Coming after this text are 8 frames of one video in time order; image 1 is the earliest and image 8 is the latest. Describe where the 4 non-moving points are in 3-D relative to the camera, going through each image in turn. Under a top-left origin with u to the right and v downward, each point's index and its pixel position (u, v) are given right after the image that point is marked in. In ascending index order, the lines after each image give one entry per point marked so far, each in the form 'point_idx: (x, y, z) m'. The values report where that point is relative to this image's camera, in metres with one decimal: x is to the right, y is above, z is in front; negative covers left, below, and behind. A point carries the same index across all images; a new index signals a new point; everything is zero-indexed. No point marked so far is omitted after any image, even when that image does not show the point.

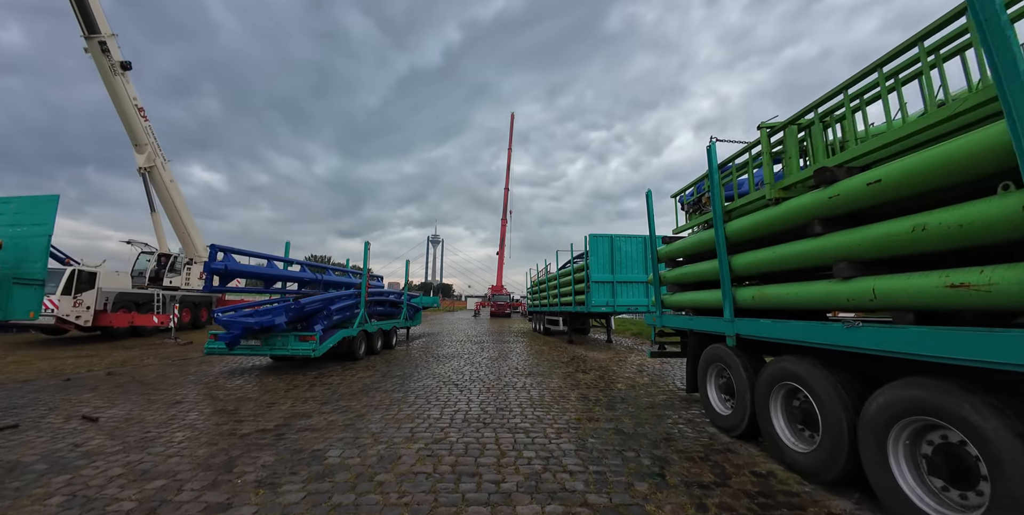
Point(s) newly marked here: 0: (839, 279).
0: (+2.9, -0.2, +3.0) m
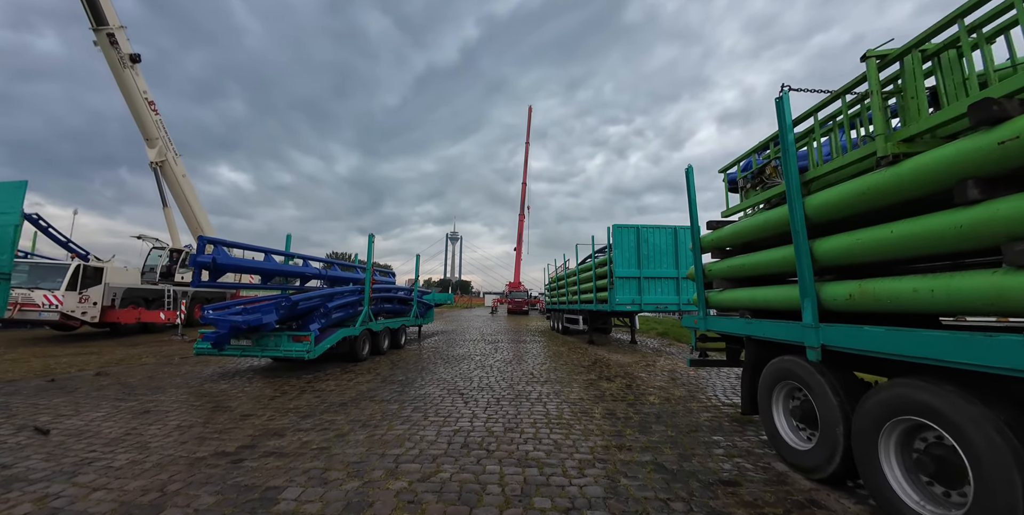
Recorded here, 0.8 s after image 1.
0: (+3.0, -0.1, +2.0) m
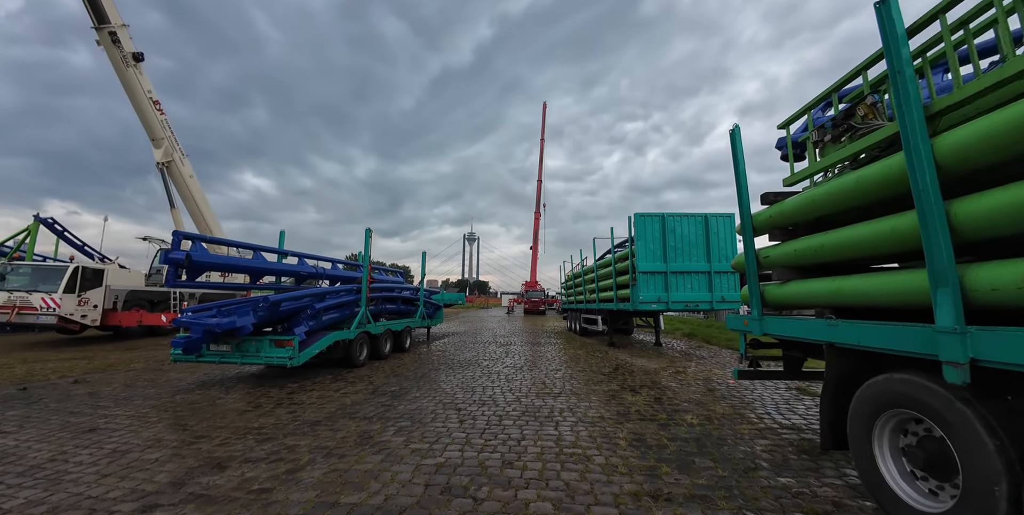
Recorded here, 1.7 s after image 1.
0: (+2.8, +0.1, +0.9) m
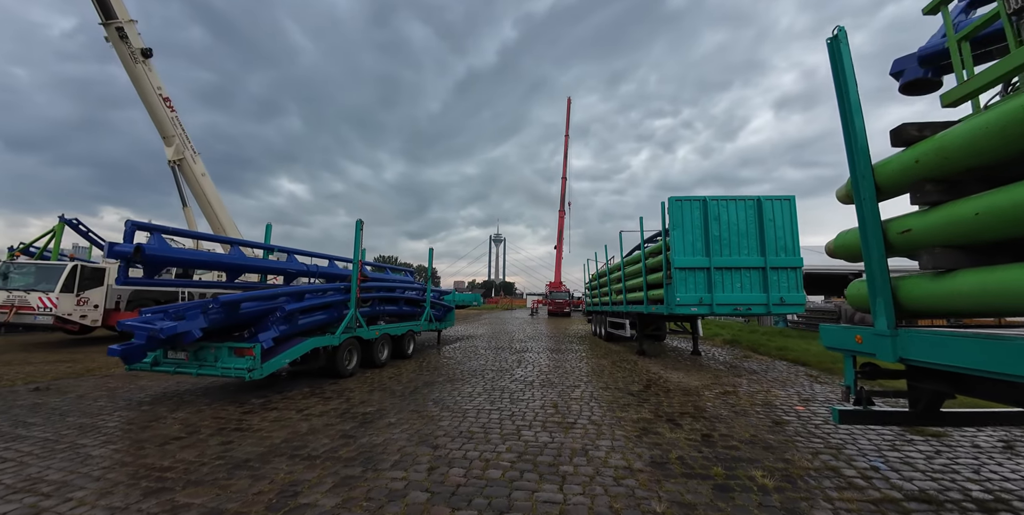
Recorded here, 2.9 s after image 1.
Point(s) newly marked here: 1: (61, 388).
0: (+2.4, +0.3, -0.5) m
1: (-8.1, -2.3, +5.9) m
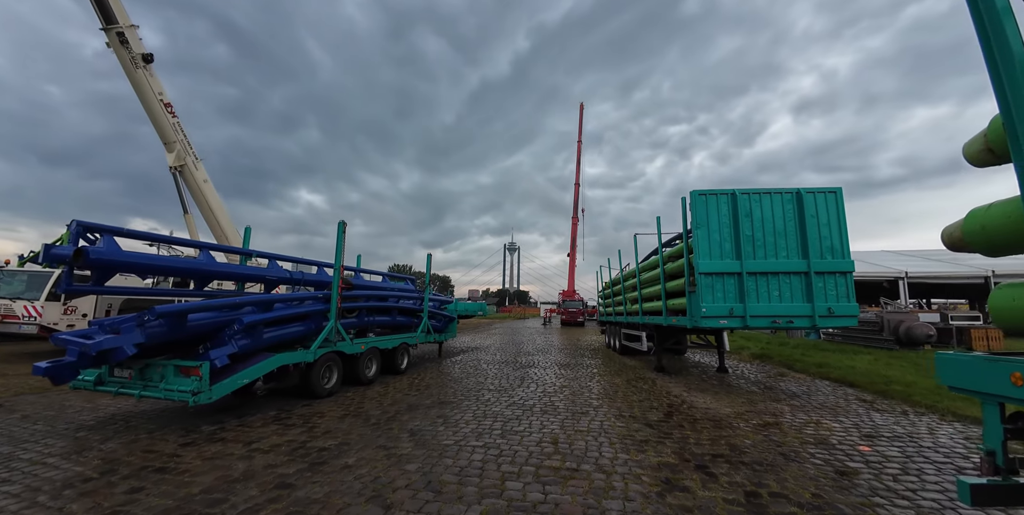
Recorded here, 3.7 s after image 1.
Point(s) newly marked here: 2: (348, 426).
0: (+2.1, +0.4, -1.4) m
1: (-8.2, -2.4, +5.4) m
2: (-2.3, -2.4, +4.7) m
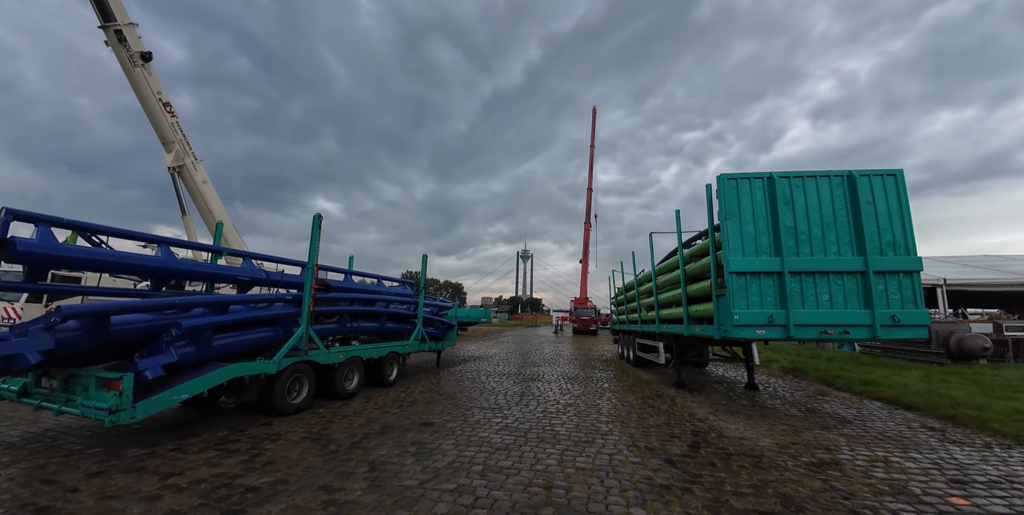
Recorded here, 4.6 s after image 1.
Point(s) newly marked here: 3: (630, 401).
0: (+1.7, +0.6, -2.3) m
1: (-8.3, -2.4, +4.8) m
2: (-2.5, -2.3, +3.9) m
3: (+2.2, -2.8, +6.3) m
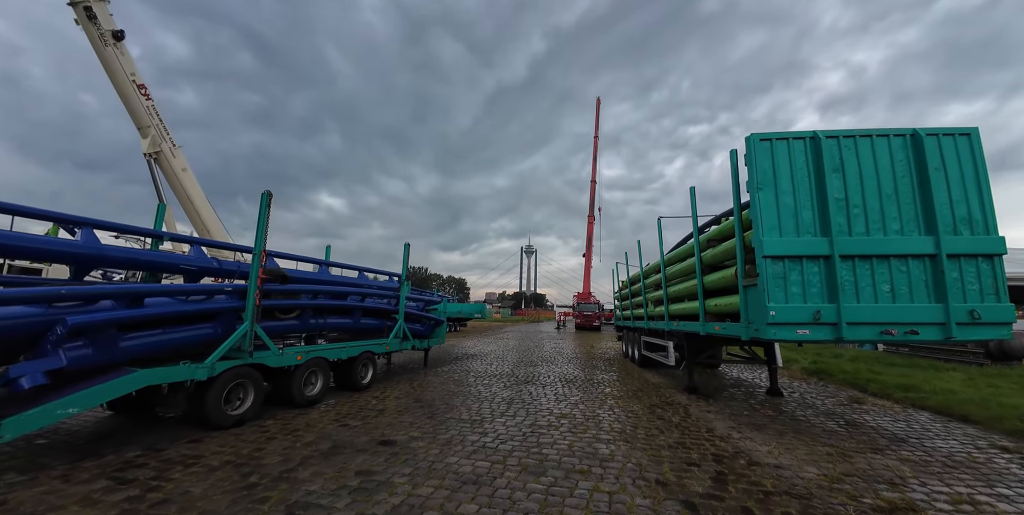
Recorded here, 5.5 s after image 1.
0: (+1.3, +0.8, -3.3) m
1: (-8.6, -2.1, +4.0) m
2: (-2.7, -2.1, +3.0) m
3: (+2.0, -2.5, +5.4) m
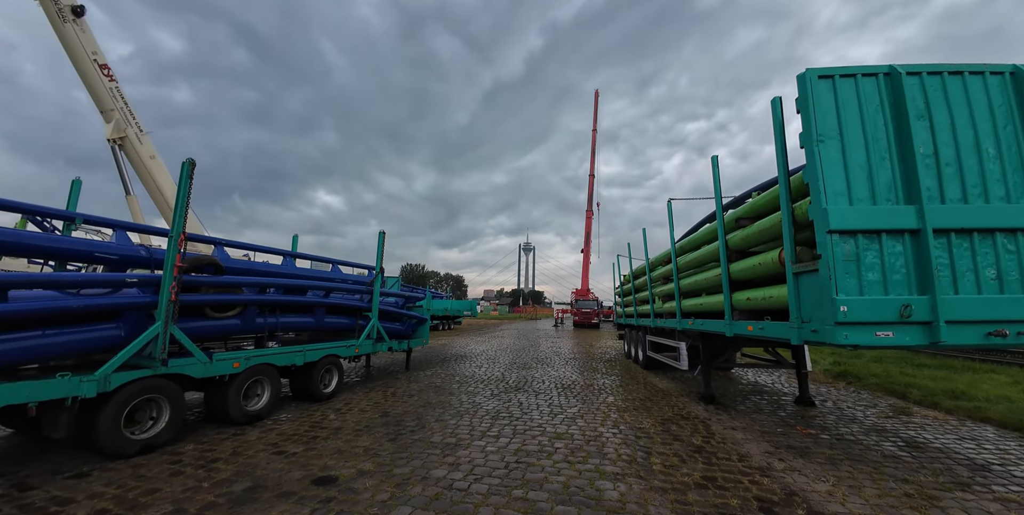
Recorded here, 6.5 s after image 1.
0: (+1.1, +0.9, -4.3) m
1: (-8.8, -2.0, +3.0) m
2: (-2.9, -1.9, +2.0) m
3: (+1.8, -2.3, +4.5) m
